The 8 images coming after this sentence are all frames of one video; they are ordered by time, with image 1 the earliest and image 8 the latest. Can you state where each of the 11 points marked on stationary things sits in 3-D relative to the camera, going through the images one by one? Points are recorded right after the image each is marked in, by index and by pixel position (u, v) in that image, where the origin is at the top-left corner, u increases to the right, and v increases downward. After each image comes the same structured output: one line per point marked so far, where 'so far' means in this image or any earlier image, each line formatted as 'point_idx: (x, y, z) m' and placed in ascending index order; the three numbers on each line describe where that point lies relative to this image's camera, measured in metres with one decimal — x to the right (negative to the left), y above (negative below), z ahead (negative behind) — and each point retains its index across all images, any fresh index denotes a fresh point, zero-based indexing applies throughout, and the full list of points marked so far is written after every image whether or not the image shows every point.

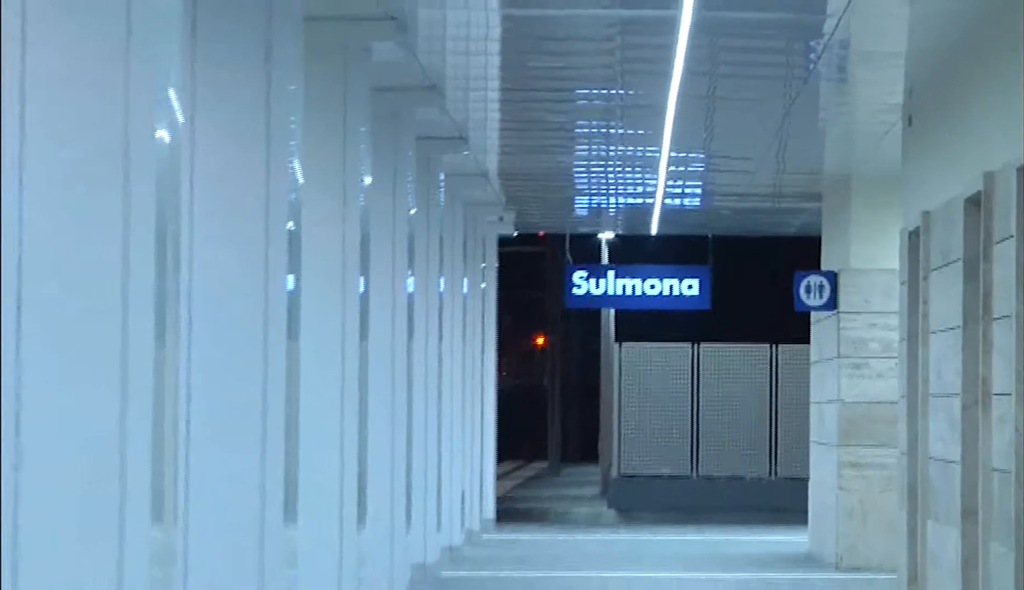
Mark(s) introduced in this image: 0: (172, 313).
0: (-1.0, 0.0, +4.2) m
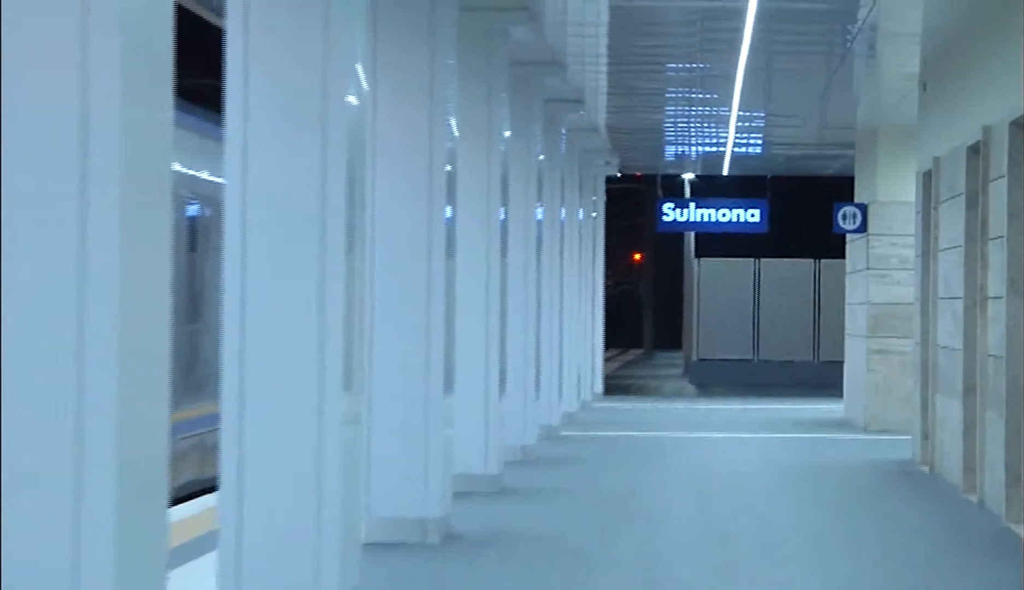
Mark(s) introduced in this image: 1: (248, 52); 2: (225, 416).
0: (-0.6, +0.3, +5.4) m
1: (-1.0, +0.9, +5.1) m
2: (-1.1, -0.4, +5.2) m
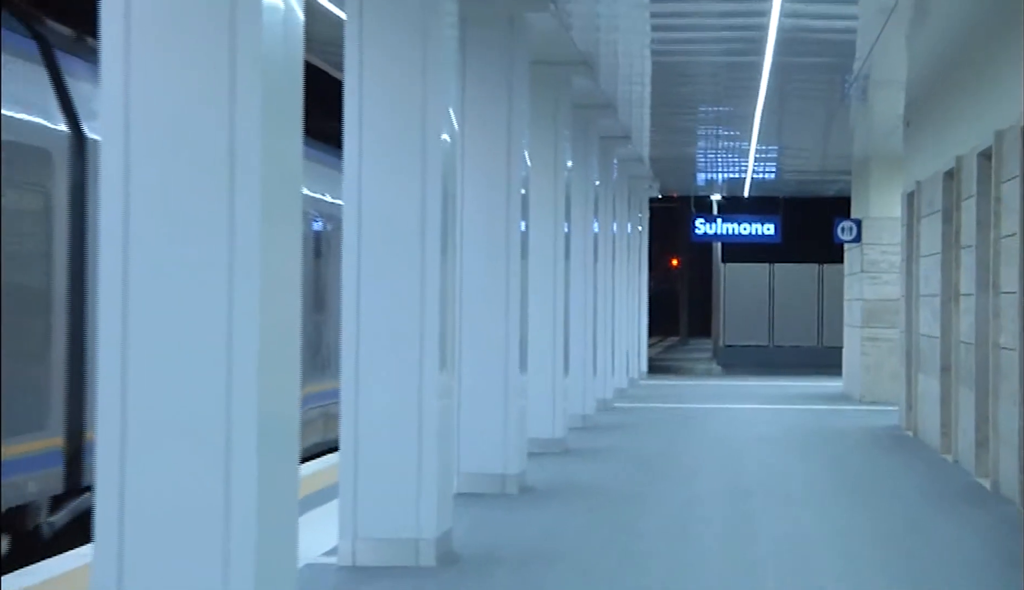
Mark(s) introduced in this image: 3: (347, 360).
0: (-0.3, +0.3, +6.6) m
1: (-0.7, +0.9, +6.3) m
2: (-0.8, -0.4, +6.4) m
3: (-0.7, -0.3, +6.5) m
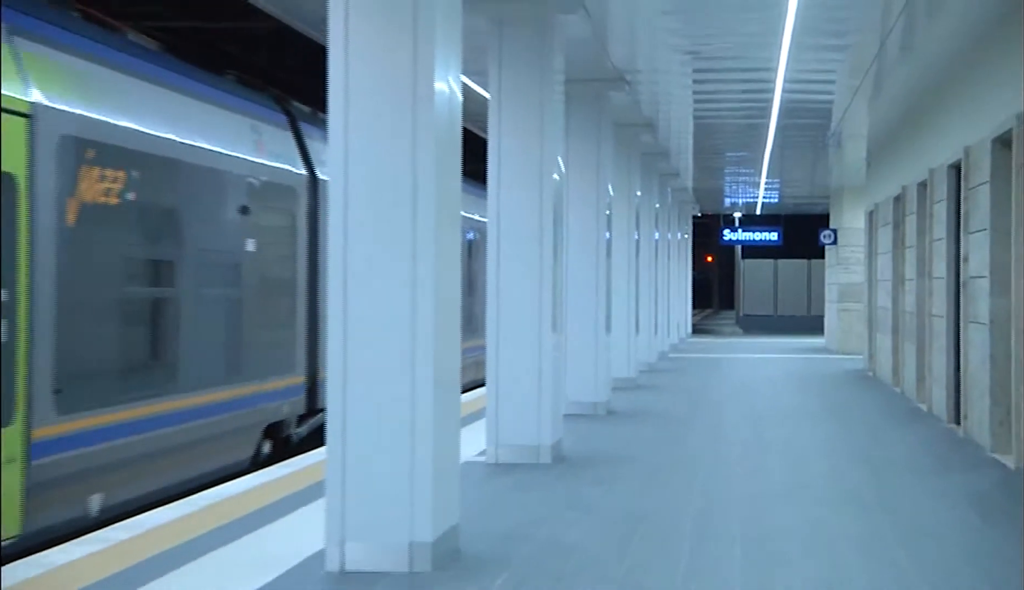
0: (+0.3, +0.4, +9.6) m
1: (-0.1, +1.0, +9.3) m
2: (-0.2, -0.3, +9.5) m
3: (-0.1, -0.2, +9.6) m
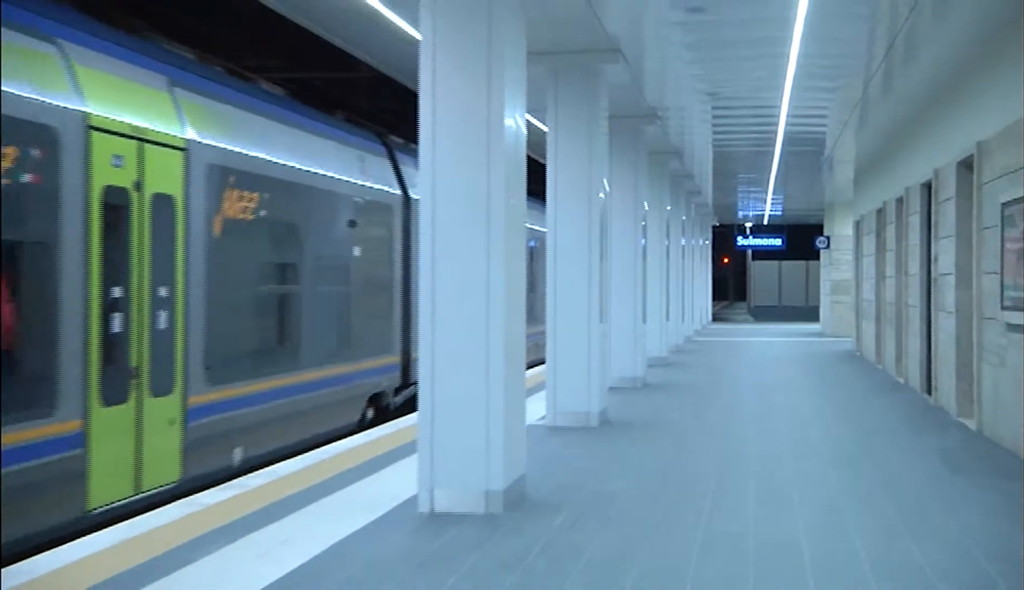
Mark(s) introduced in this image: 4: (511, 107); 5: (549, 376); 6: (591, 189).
0: (+0.8, +0.4, +11.8) m
1: (+0.4, +1.0, +11.5) m
2: (+0.3, -0.3, +11.7) m
3: (+0.3, -0.2, +11.8) m
4: (0.0, +1.3, +9.5) m
5: (+0.3, -0.7, +11.8) m
6: (+0.7, +0.9, +11.4) m
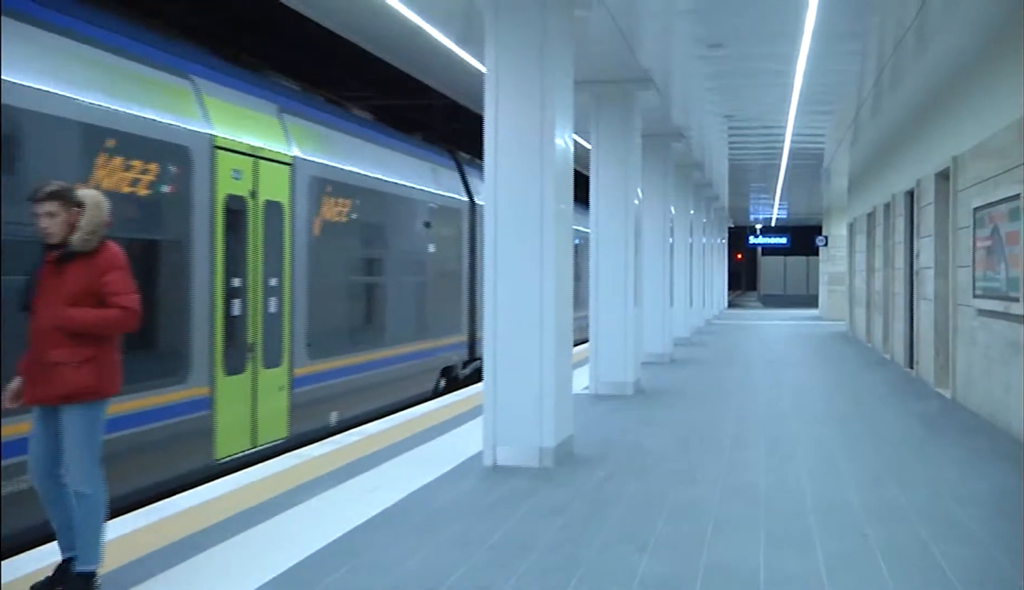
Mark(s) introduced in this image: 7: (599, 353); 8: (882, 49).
0: (+1.3, +0.5, +14.0) m
1: (+0.9, +1.1, +13.8) m
2: (+0.8, -0.2, +13.9) m
3: (+0.9, -0.1, +14.0) m
4: (+0.4, +1.4, +11.7) m
5: (+0.8, -0.6, +14.0) m
6: (+1.2, +1.0, +13.6) m
7: (+0.9, -0.6, +14.1) m
8: (+3.7, +2.6, +13.3) m
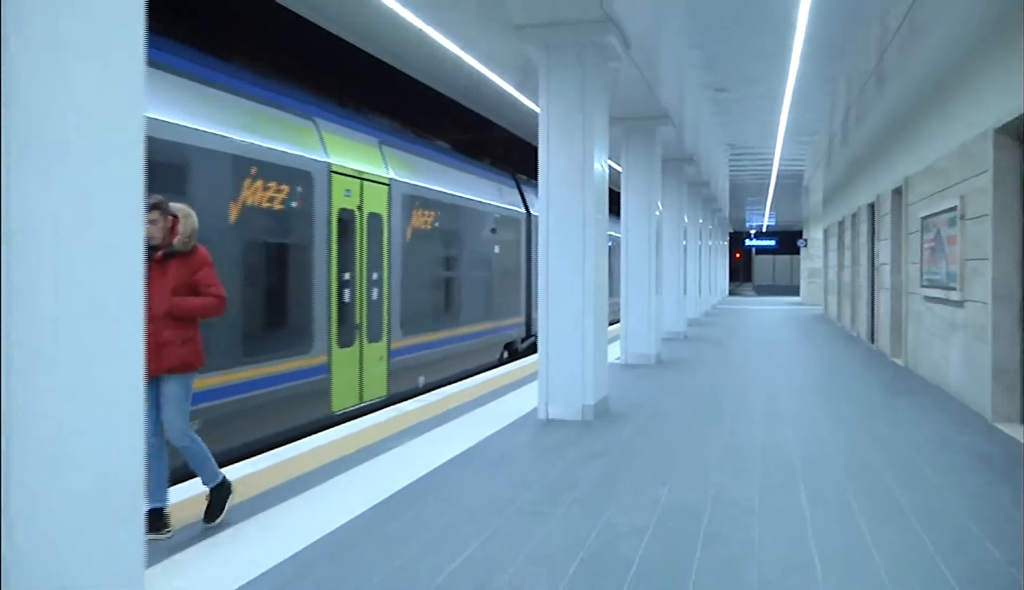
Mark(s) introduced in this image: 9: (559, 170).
0: (+1.9, +0.6, +17.7) m
1: (+1.5, +1.2, +17.5) m
2: (+1.4, -0.1, +17.6) m
3: (+1.5, +0.1, +17.7) m
4: (+1.0, +1.5, +15.5) m
5: (+1.4, -0.5, +17.8) m
6: (+1.8, +1.1, +17.3) m
7: (+1.6, -0.5, +17.9) m
8: (+4.3, +2.7, +17.0) m
9: (+0.6, +1.4, +15.4) m
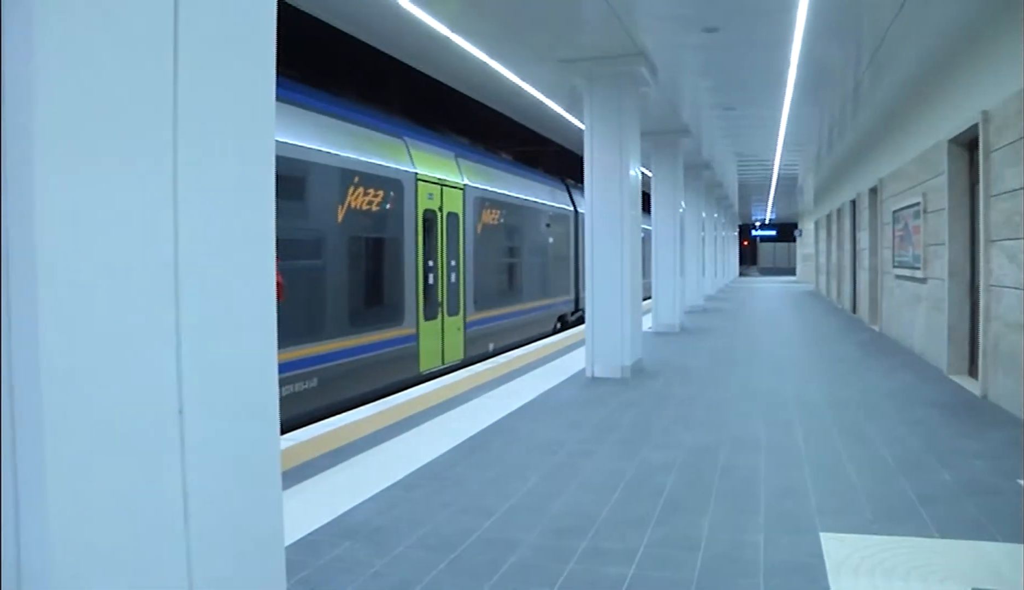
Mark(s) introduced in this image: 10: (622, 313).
0: (+2.7, +0.9, +21.8) m
1: (+2.3, +1.5, +21.6) m
2: (+2.2, +0.2, +21.7) m
3: (+2.3, +0.4, +21.8) m
4: (+1.8, +1.8, +19.5) m
5: (+2.3, -0.2, +21.9) m
6: (+2.6, +1.4, +21.4) m
7: (+2.4, -0.2, +22.0) m
8: (+5.1, +3.0, +21.0) m
9: (+1.3, +1.7, +19.4) m
10: (+1.6, -0.3, +19.6) m
